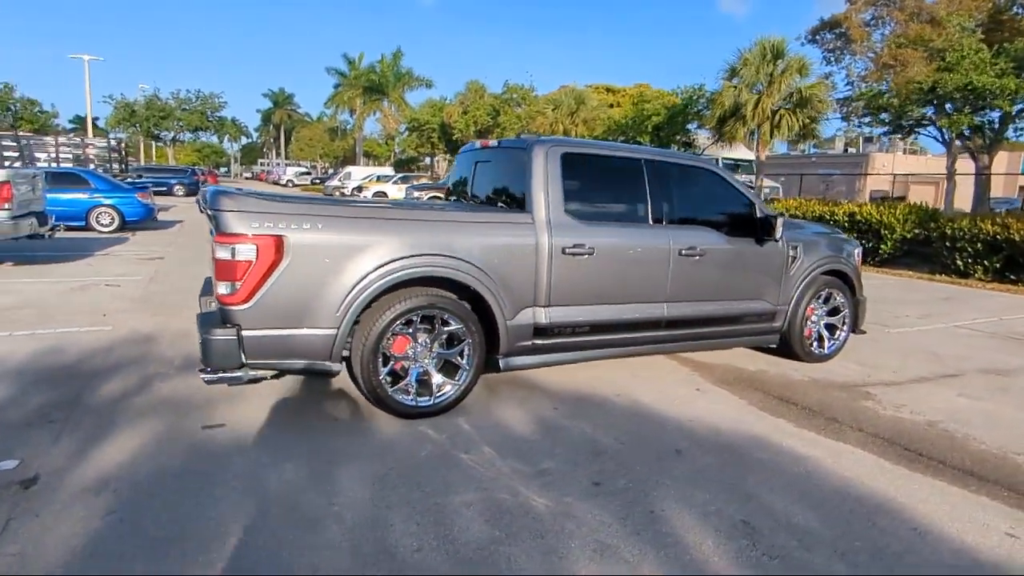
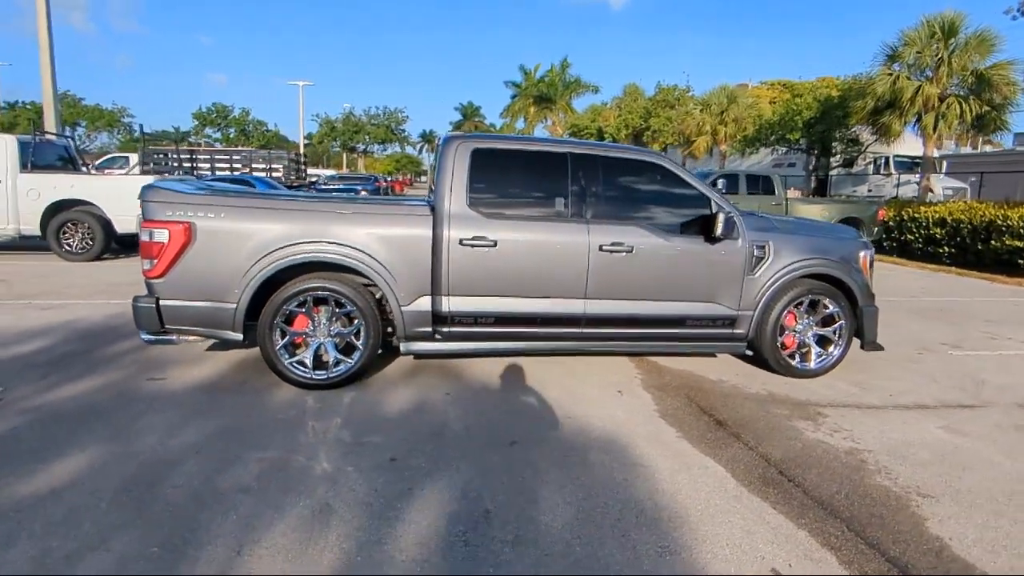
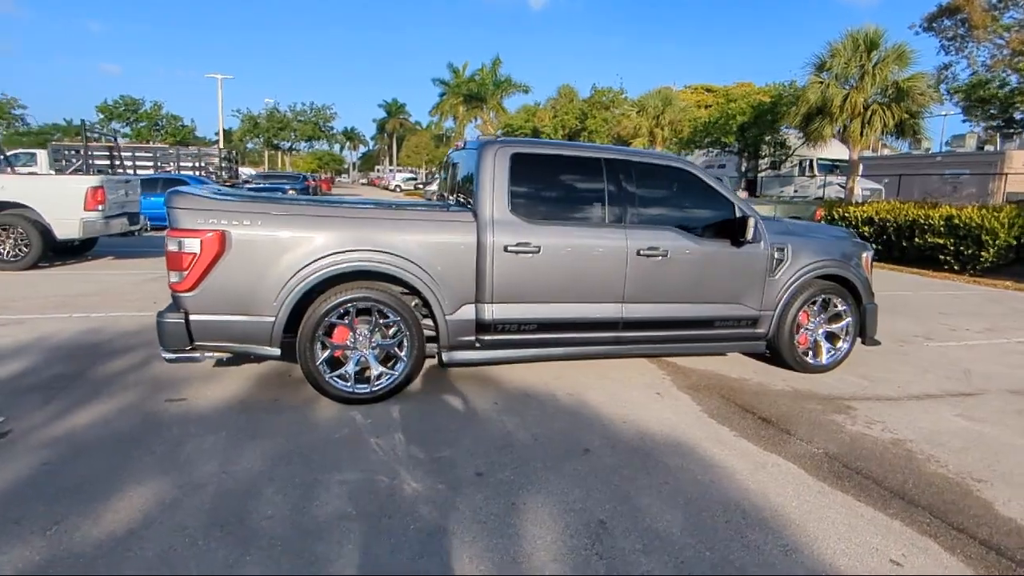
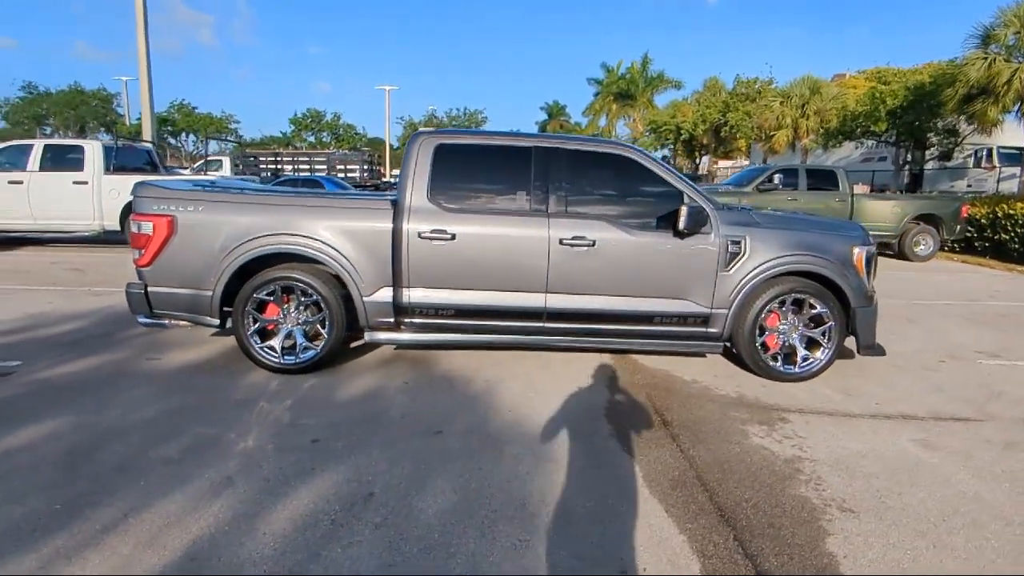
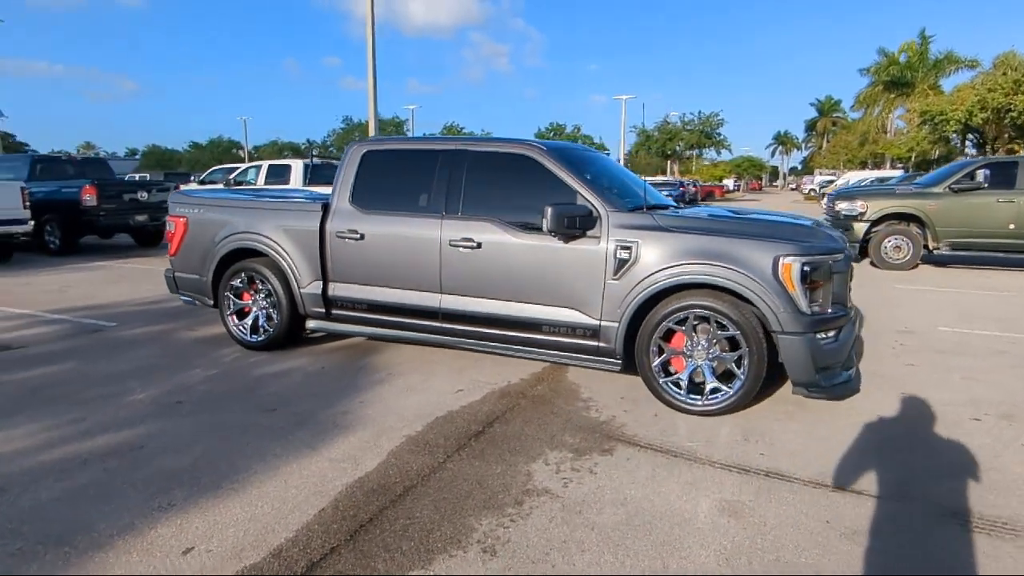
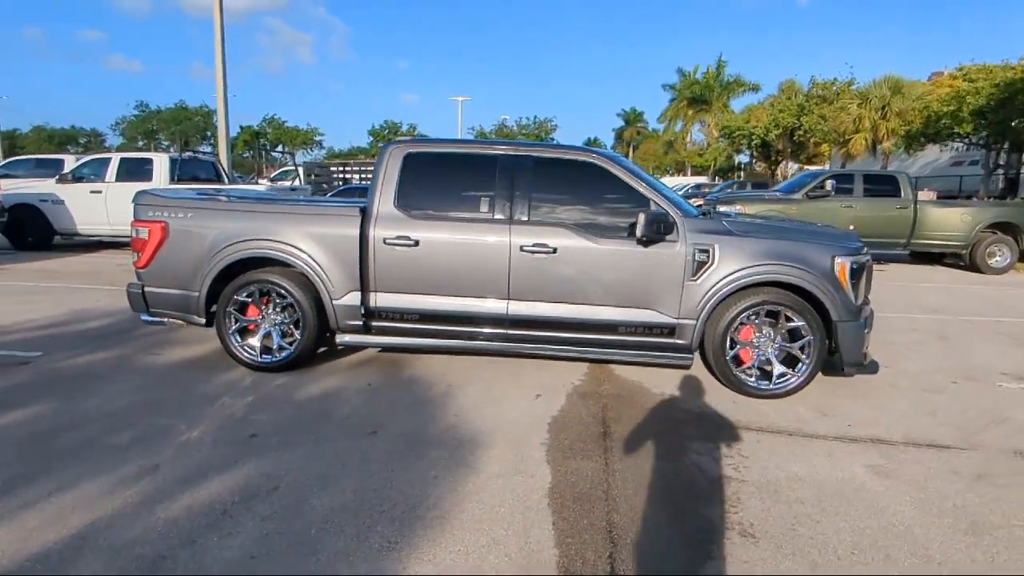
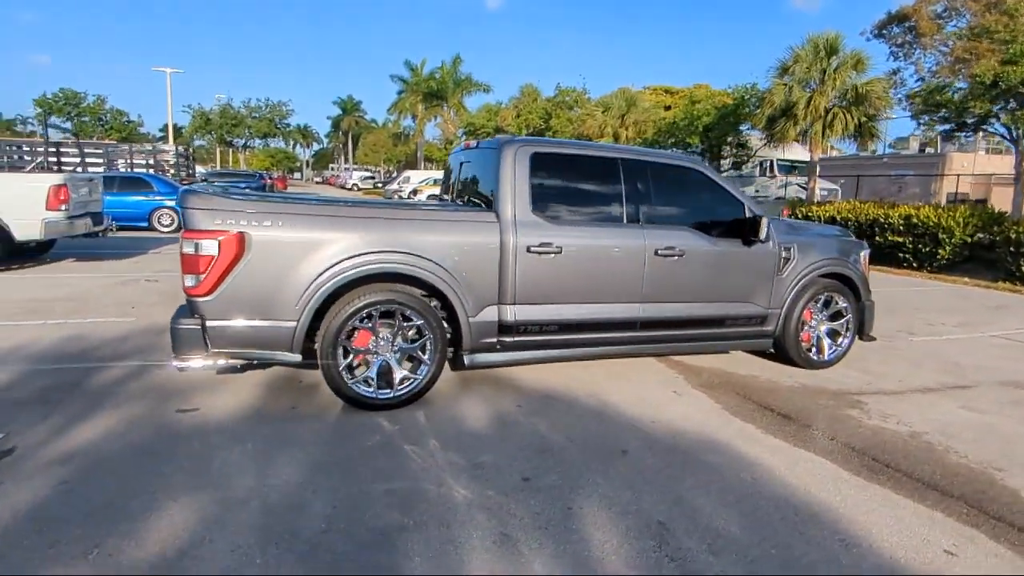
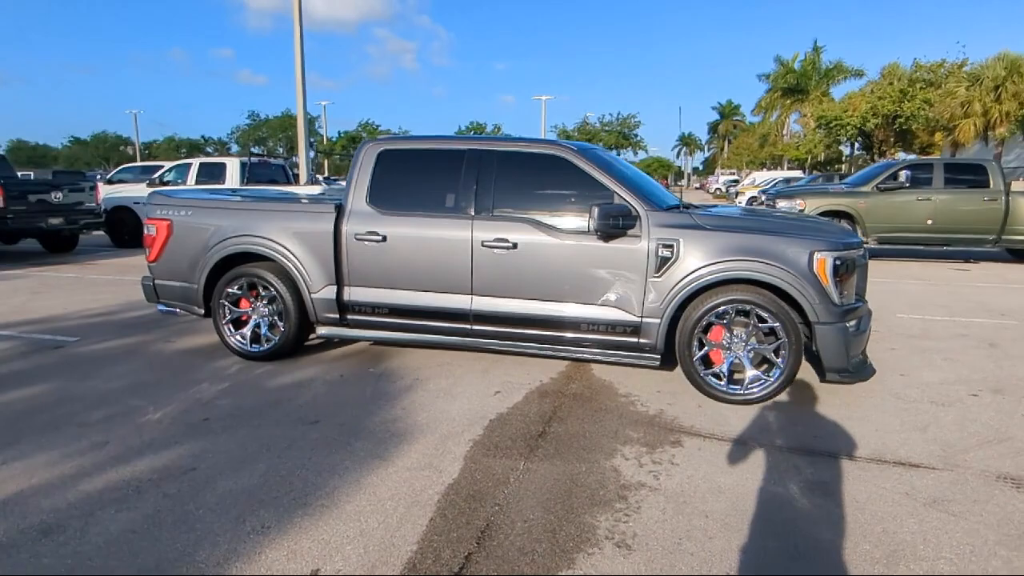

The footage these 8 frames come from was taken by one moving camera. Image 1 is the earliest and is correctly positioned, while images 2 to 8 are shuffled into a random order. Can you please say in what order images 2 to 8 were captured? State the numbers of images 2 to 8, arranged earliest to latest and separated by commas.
7, 3, 2, 4, 6, 8, 5
